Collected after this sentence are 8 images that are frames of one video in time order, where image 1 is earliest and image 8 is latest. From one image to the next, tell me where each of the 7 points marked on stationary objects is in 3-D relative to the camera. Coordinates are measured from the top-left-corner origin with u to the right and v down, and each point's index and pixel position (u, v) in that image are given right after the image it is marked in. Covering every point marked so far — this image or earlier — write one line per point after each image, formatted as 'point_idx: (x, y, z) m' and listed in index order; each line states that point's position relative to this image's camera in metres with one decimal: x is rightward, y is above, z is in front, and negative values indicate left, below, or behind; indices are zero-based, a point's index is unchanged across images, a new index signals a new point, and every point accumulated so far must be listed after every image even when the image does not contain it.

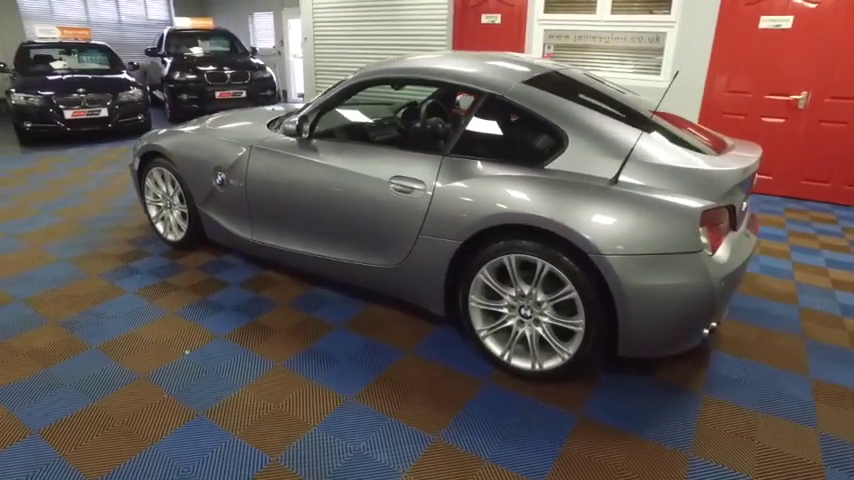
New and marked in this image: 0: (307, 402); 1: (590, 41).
0: (-0.5, -0.6, +2.0) m
1: (+1.7, +2.1, +5.4) m
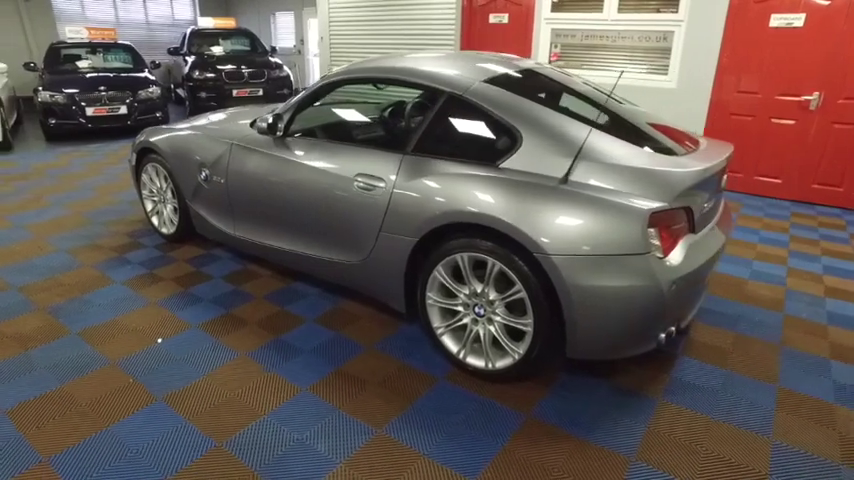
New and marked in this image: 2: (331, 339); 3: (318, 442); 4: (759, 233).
0: (-0.7, -0.6, +2.1) m
1: (+1.8, +2.1, +5.4) m
2: (-0.5, -0.5, +2.4) m
3: (-0.4, -0.7, +1.8) m
4: (+2.5, 0.0, +4.0) m
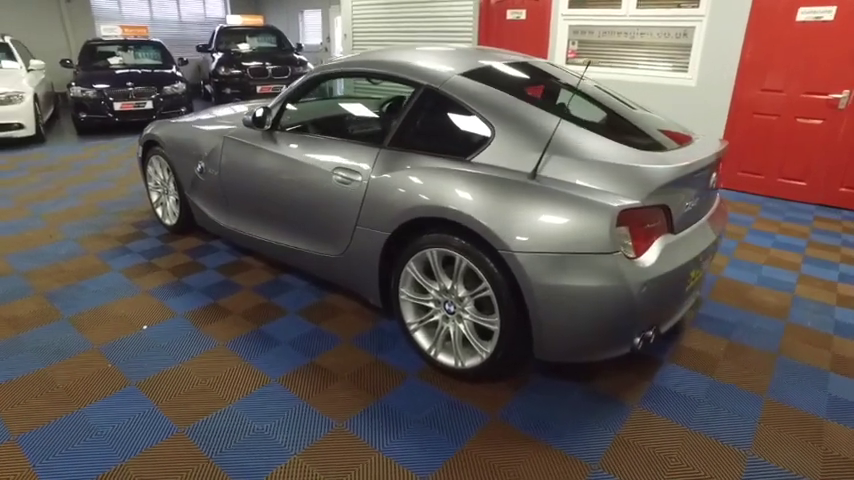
0: (-0.8, -0.6, +2.1) m
1: (+1.9, +2.1, +5.2) m
2: (-0.6, -0.4, +2.4) m
3: (-0.5, -0.7, +1.8) m
4: (+2.5, 0.0, +3.8) m
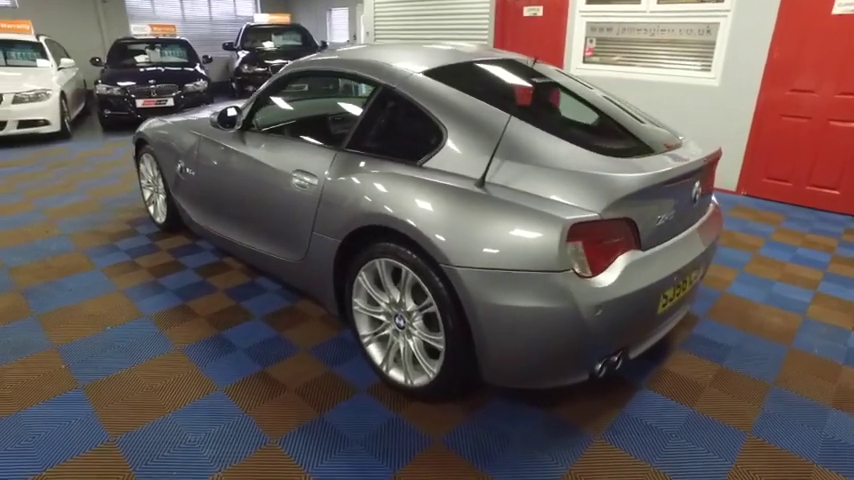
0: (-1.0, -0.6, +2.0) m
1: (+2.0, +2.0, +5.0) m
2: (-0.7, -0.5, +2.4) m
3: (-0.8, -0.7, +1.7) m
4: (+2.5, -0.1, +3.5) m
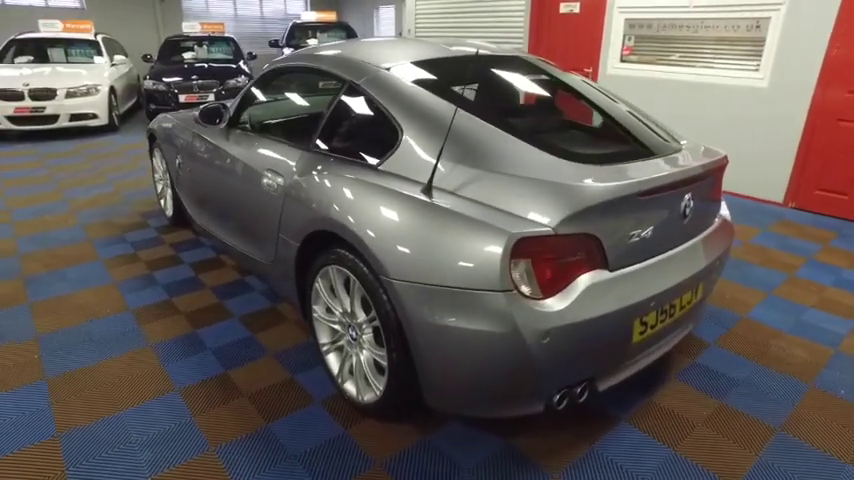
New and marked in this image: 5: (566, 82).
0: (-1.1, -0.6, +2.0) m
1: (+2.2, +1.9, +4.6) m
2: (-0.8, -0.5, +2.3) m
3: (-0.9, -0.7, +1.7) m
4: (+2.5, -0.2, +3.1) m
5: (+0.7, +0.8, +2.6) m
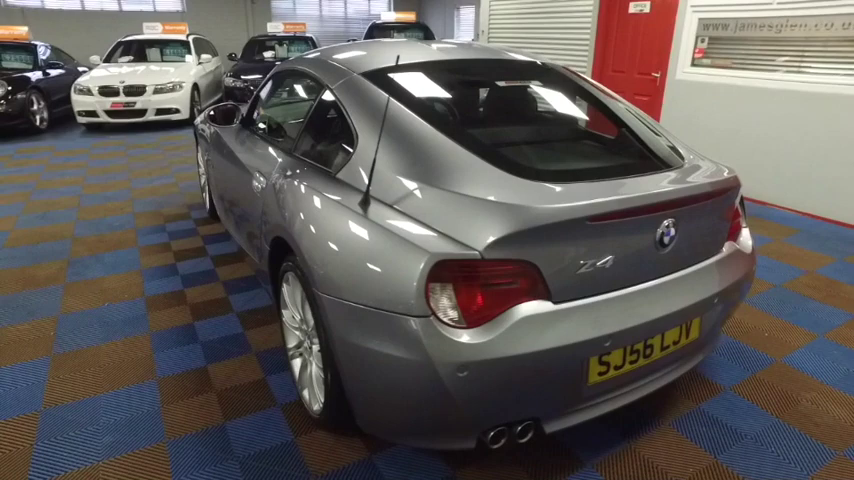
0: (-1.3, -0.5, +2.1) m
1: (+2.6, +1.7, +4.1) m
2: (-0.9, -0.4, +2.4) m
3: (-1.1, -0.7, +1.8) m
4: (+2.5, -0.4, +2.6) m
5: (+0.7, +0.7, +2.4) m
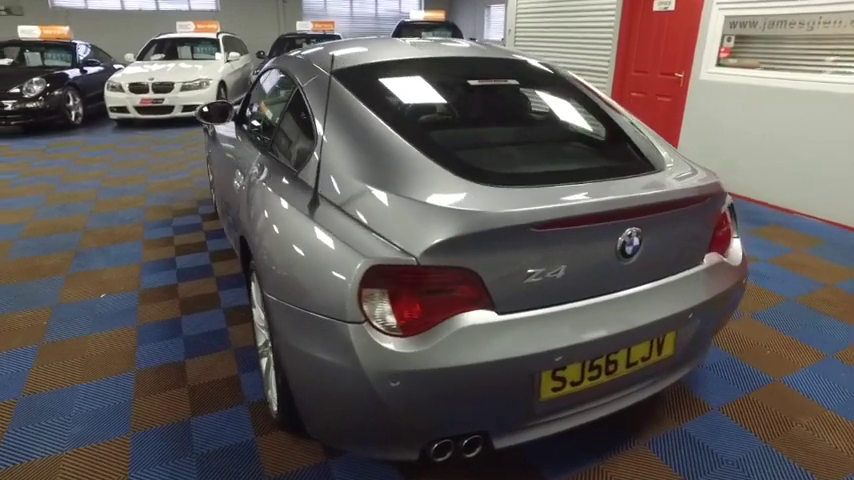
0: (-1.4, -0.5, +2.2) m
1: (+2.7, +1.6, +3.9) m
2: (-1.0, -0.4, +2.4) m
3: (-1.3, -0.7, +1.8) m
4: (+2.4, -0.5, +2.4) m
5: (+0.7, +0.7, +2.3) m
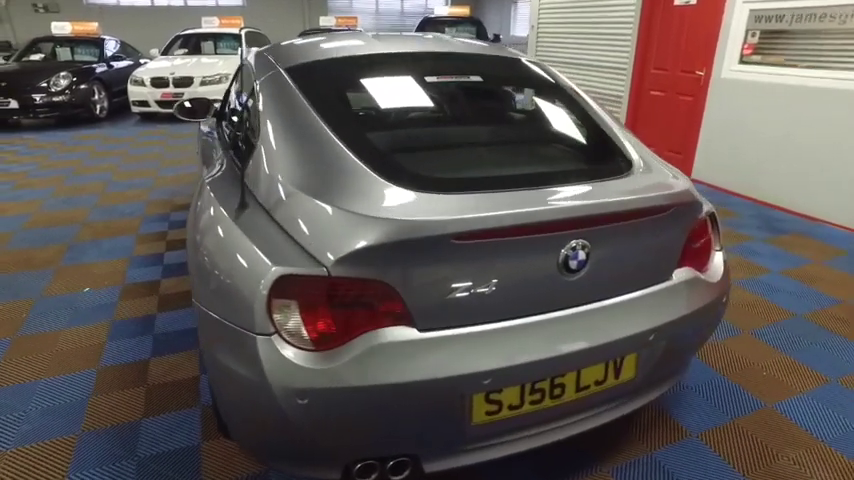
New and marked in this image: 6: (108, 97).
0: (-1.5, -0.5, +2.2) m
1: (+2.7, +1.5, +3.6) m
2: (-1.1, -0.4, +2.4) m
3: (-1.4, -0.6, +1.8) m
4: (+2.3, -0.6, +2.1) m
5: (+0.6, +0.7, +2.2) m
6: (-4.8, +2.2, +7.7) m
